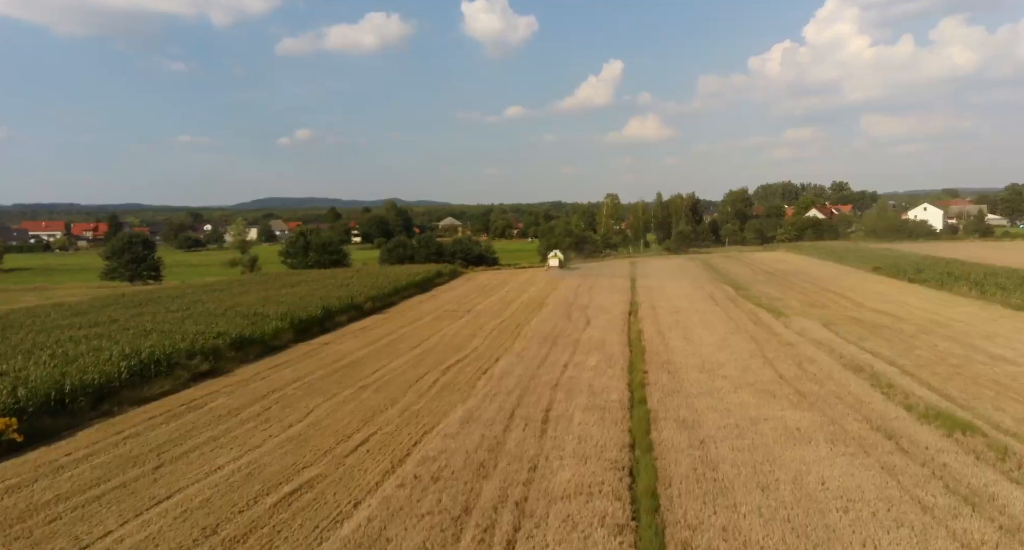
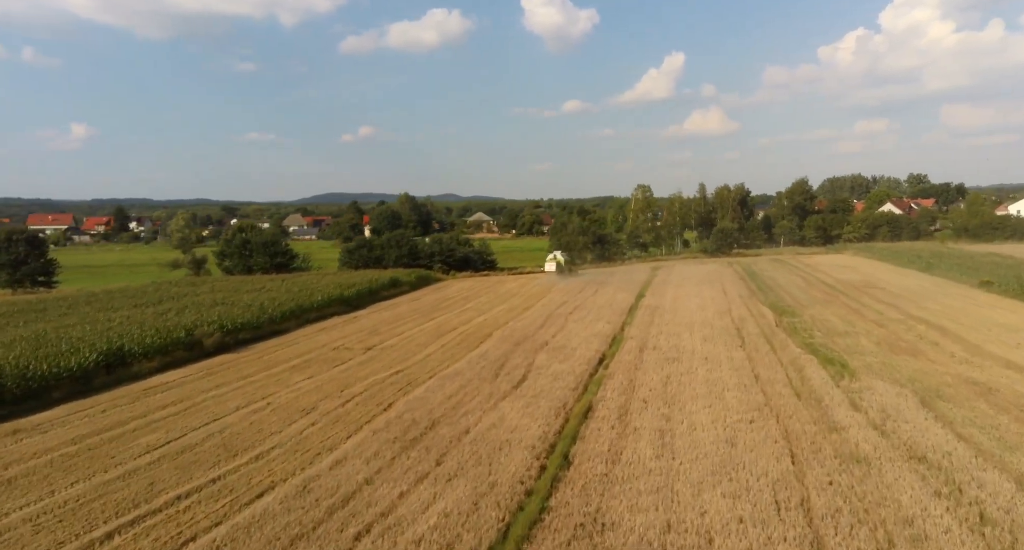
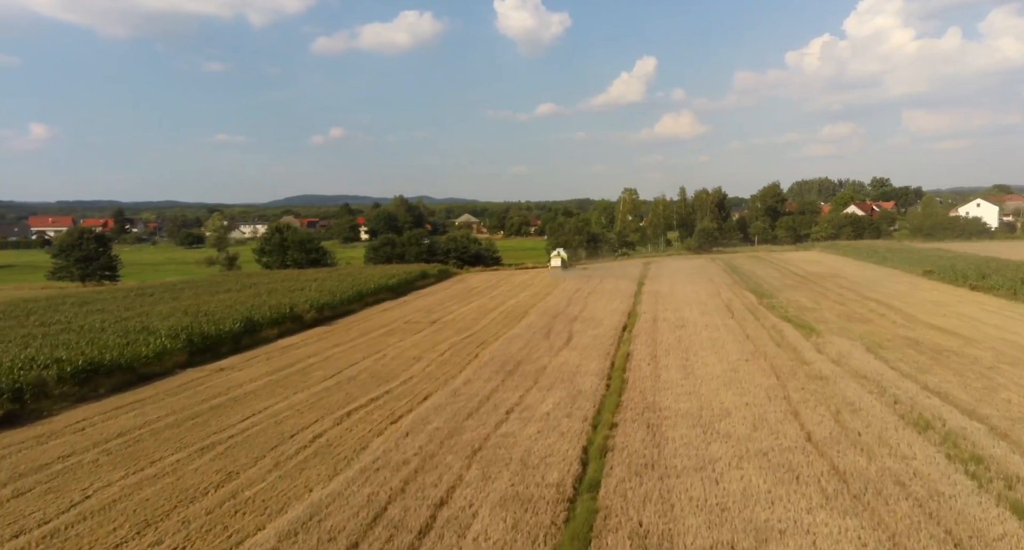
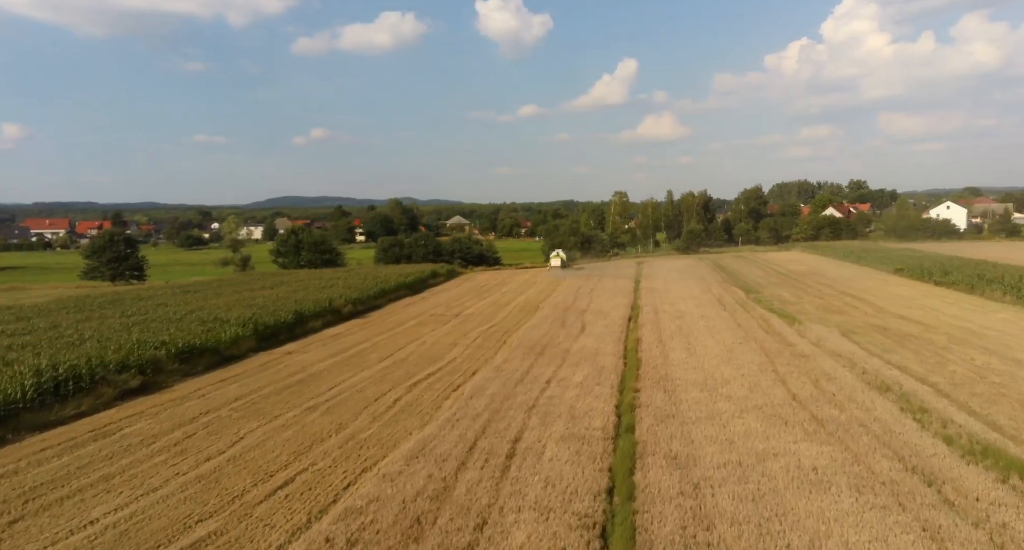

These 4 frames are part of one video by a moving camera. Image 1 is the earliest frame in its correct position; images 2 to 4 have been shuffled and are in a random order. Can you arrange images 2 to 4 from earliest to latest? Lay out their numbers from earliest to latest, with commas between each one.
4, 3, 2
